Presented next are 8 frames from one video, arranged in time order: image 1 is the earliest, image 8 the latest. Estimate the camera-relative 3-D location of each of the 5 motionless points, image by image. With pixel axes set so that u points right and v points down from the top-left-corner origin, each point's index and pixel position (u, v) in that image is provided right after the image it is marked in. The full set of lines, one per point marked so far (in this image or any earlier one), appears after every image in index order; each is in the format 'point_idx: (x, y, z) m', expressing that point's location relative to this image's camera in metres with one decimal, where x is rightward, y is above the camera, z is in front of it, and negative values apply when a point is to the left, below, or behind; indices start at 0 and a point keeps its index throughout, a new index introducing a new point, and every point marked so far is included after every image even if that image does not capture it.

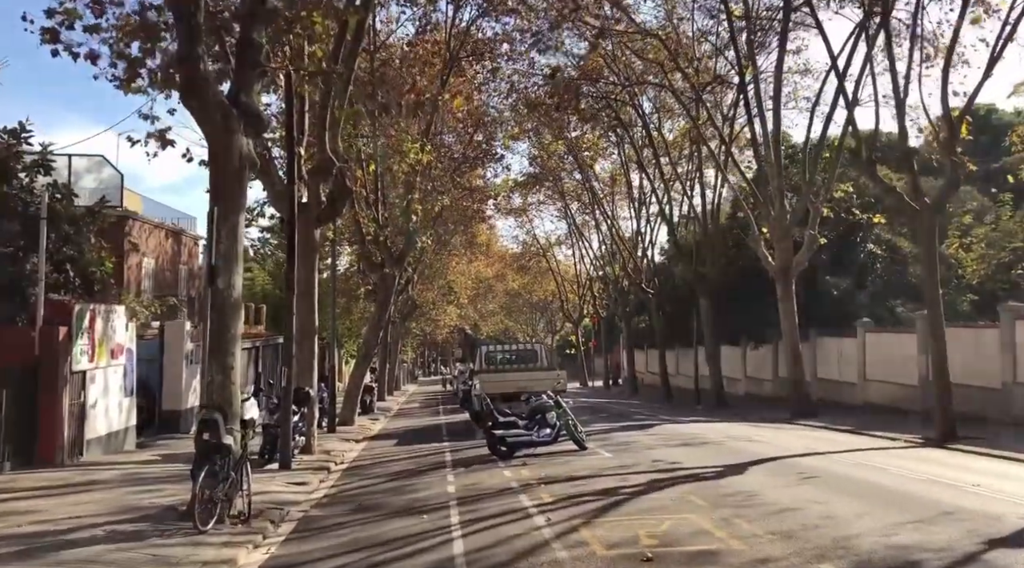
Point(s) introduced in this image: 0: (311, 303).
0: (-3.7, -0.4, +16.0) m
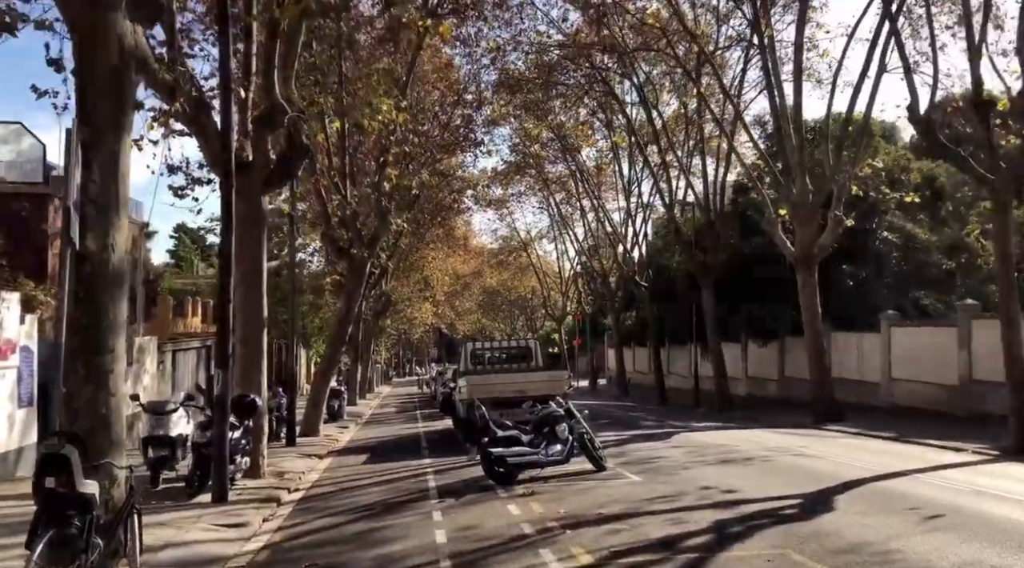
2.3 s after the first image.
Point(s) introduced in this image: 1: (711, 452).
0: (-3.7, -0.1, +12.7) m
1: (+3.3, -2.8, +14.3) m
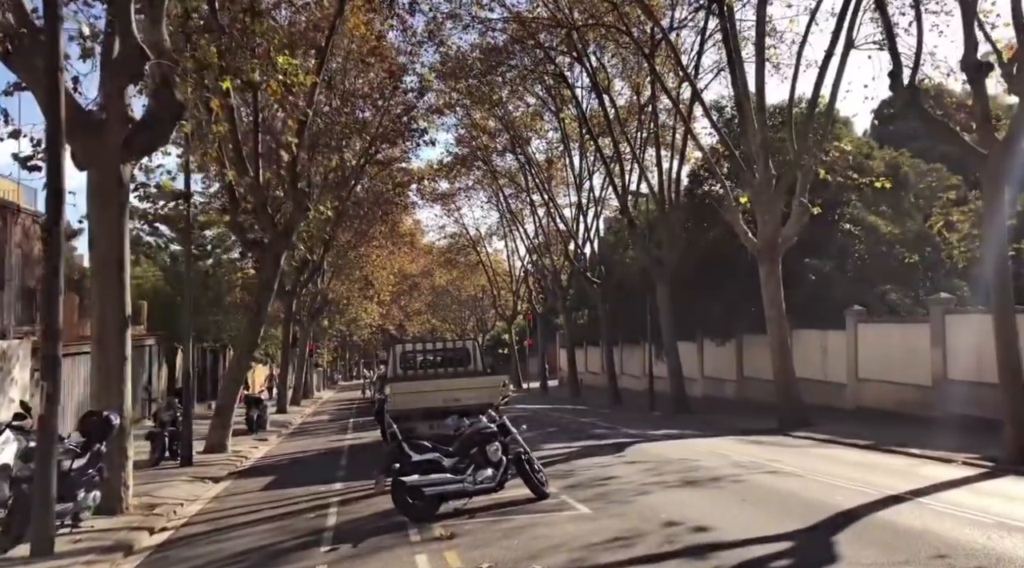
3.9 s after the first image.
0: (-4.6, 0.0, +10.3) m
1: (+2.3, -2.6, +12.3) m
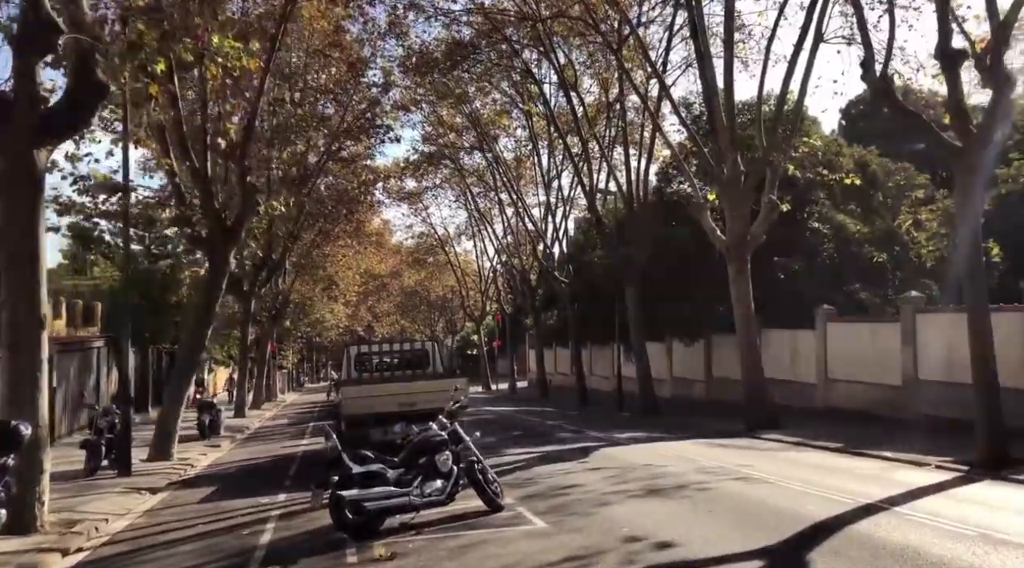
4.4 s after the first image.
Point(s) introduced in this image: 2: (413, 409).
0: (-5.1, +0.1, +9.4) m
1: (+1.7, -2.6, +11.6) m
2: (-1.6, -2.0, +14.0) m
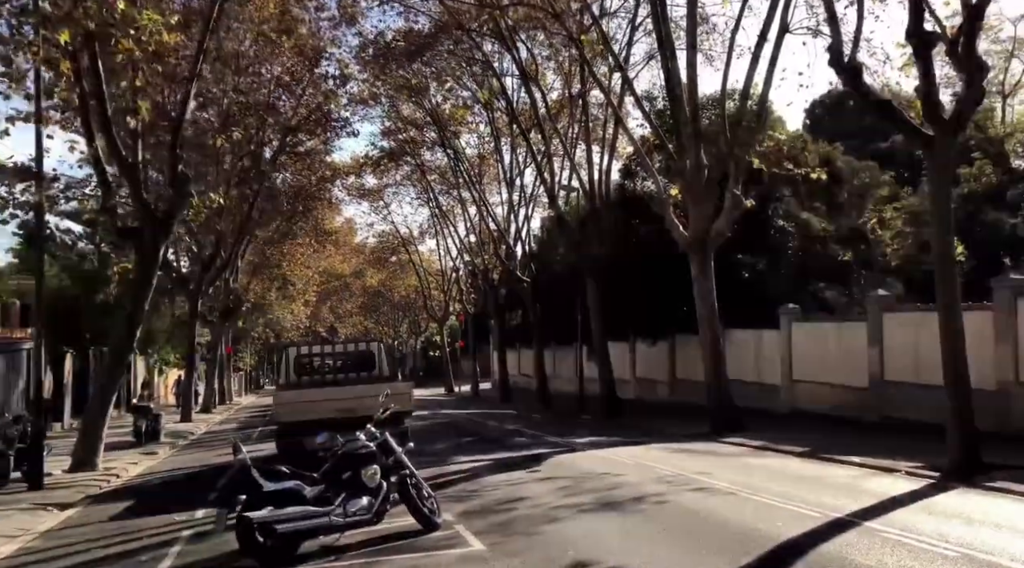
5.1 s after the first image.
0: (-5.7, +0.1, +8.3) m
1: (+1.0, -2.5, +10.8) m
2: (-2.4, -2.0, +13.0) m
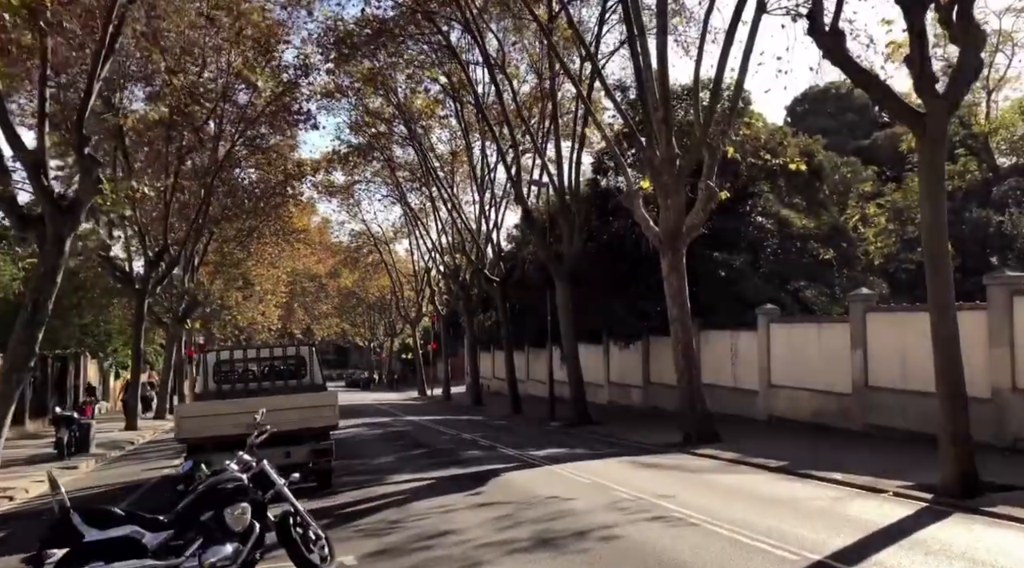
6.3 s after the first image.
0: (-6.5, +0.2, +6.7) m
1: (+0.2, -2.5, +9.2) m
2: (-3.2, -1.9, +11.4) m
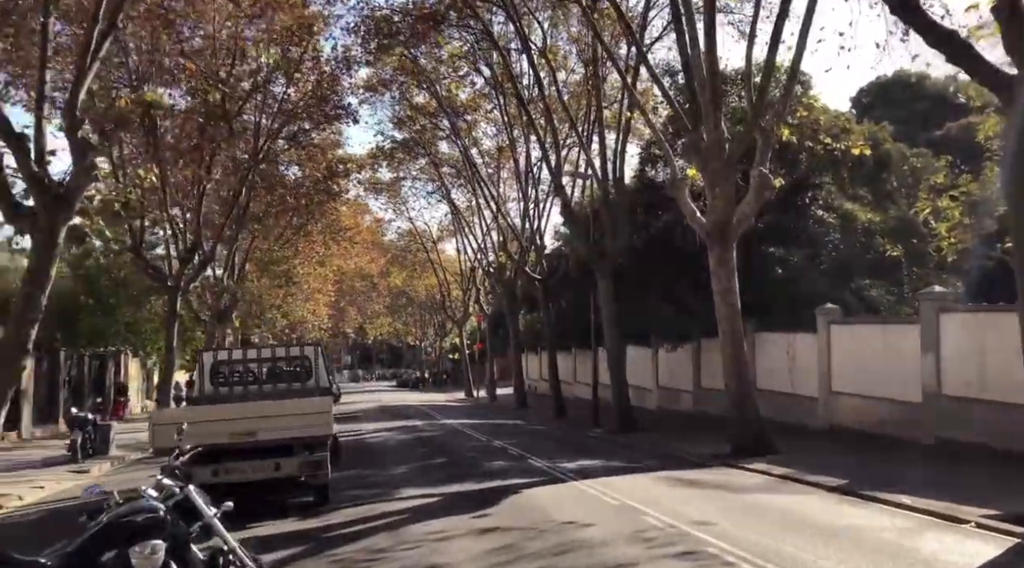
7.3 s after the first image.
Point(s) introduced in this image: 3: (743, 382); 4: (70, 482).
0: (-6.6, +0.3, +5.7) m
1: (+0.2, -2.4, +7.8) m
2: (-3.0, -1.8, +10.3) m
3: (+4.9, -2.1, +18.6) m
4: (-8.2, -3.6, +16.4) m
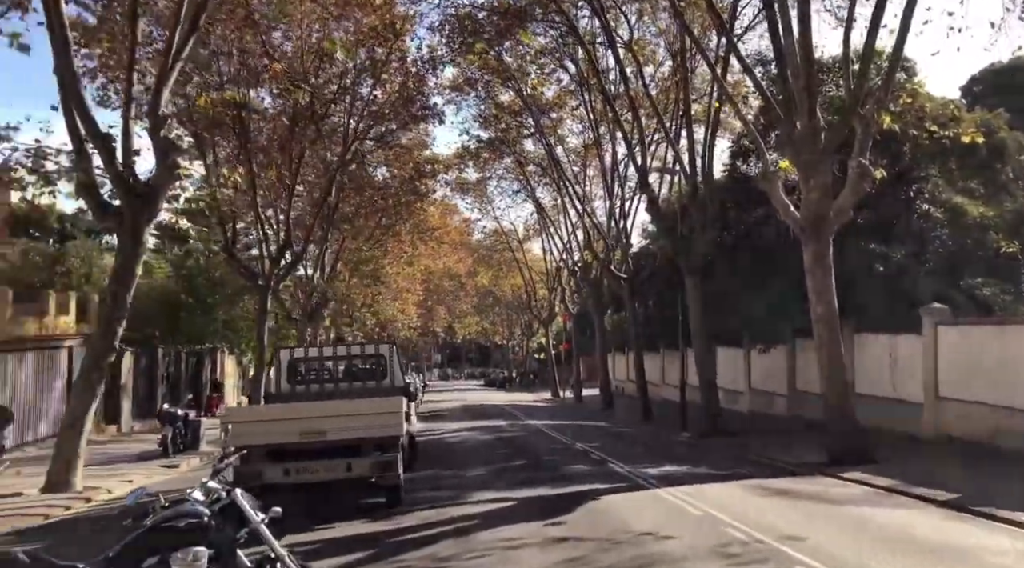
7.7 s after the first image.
0: (-6.2, +0.3, +5.9) m
1: (+0.8, -2.4, +7.3) m
2: (-2.1, -1.8, +10.1) m
3: (+6.6, -2.0, +17.6) m
4: (-6.7, -3.6, +16.7) m
